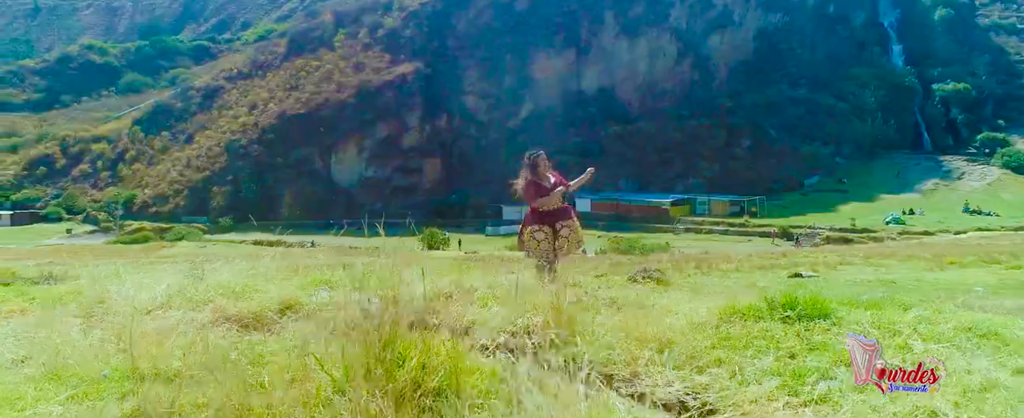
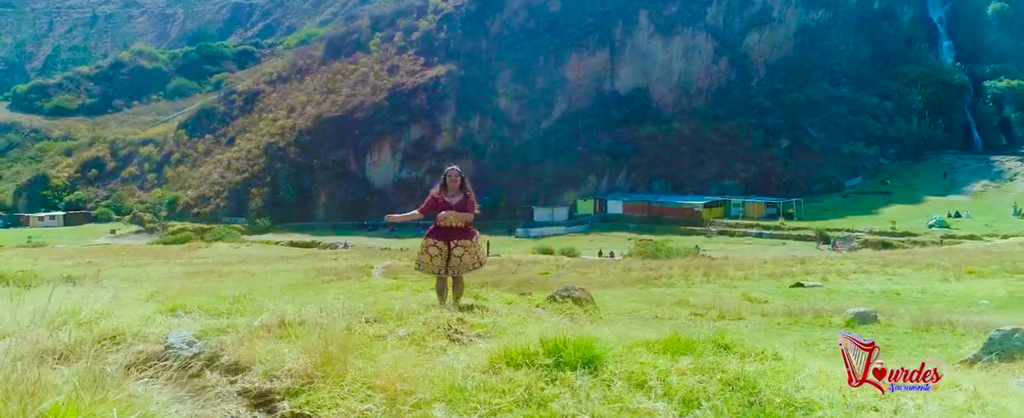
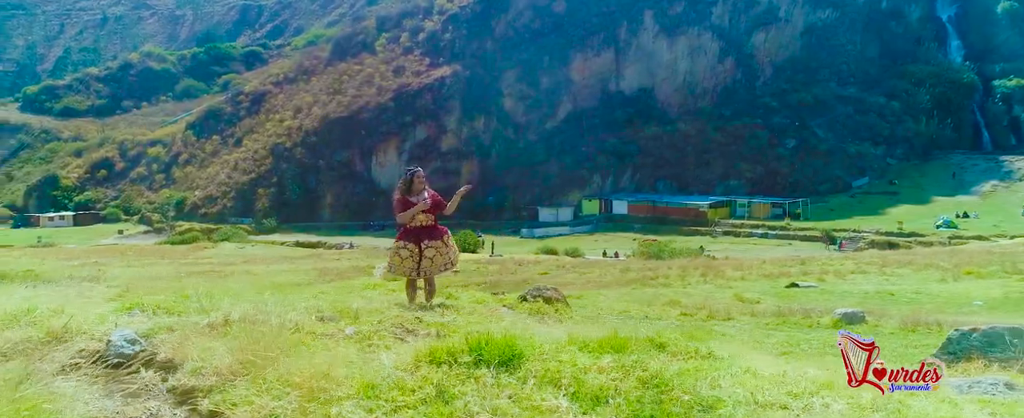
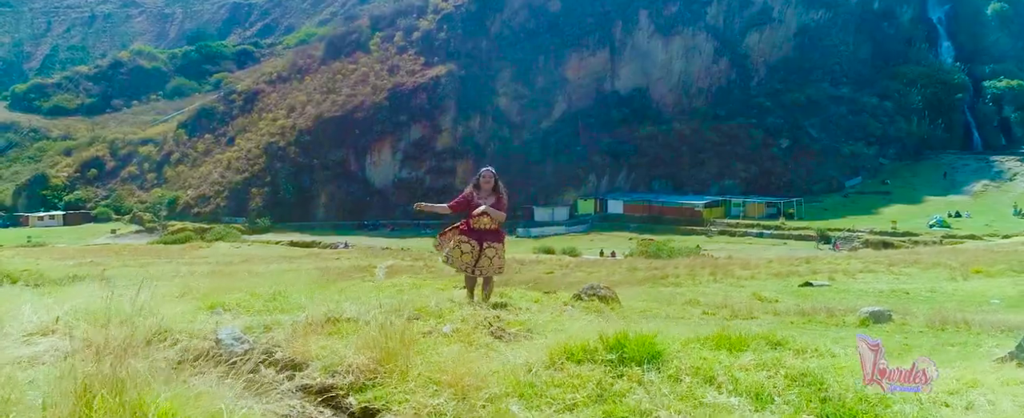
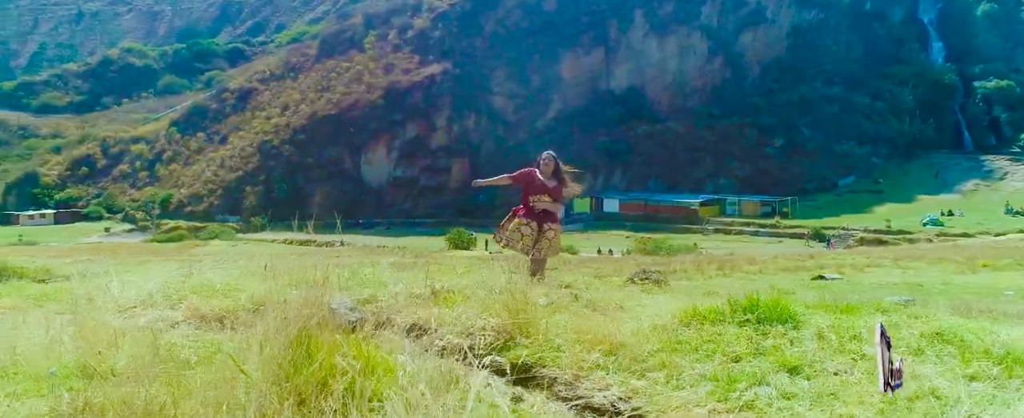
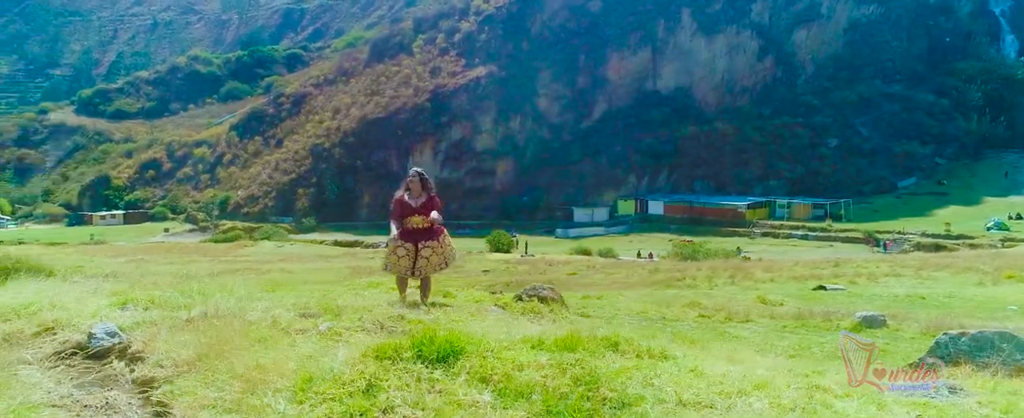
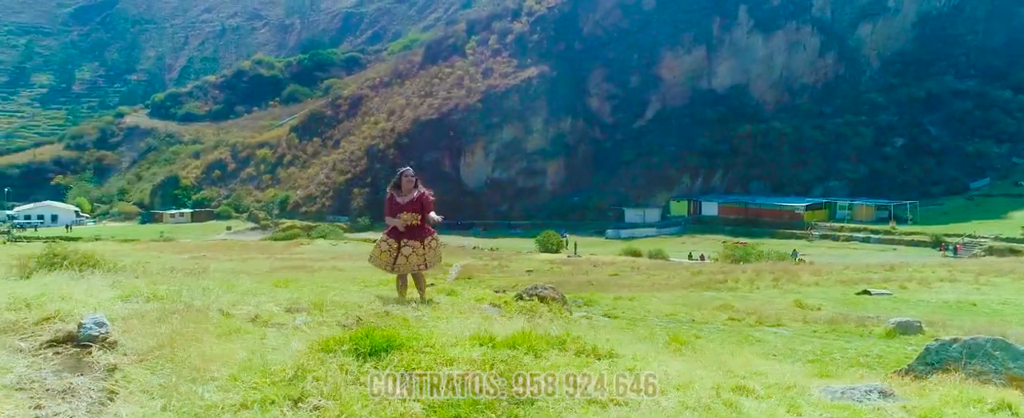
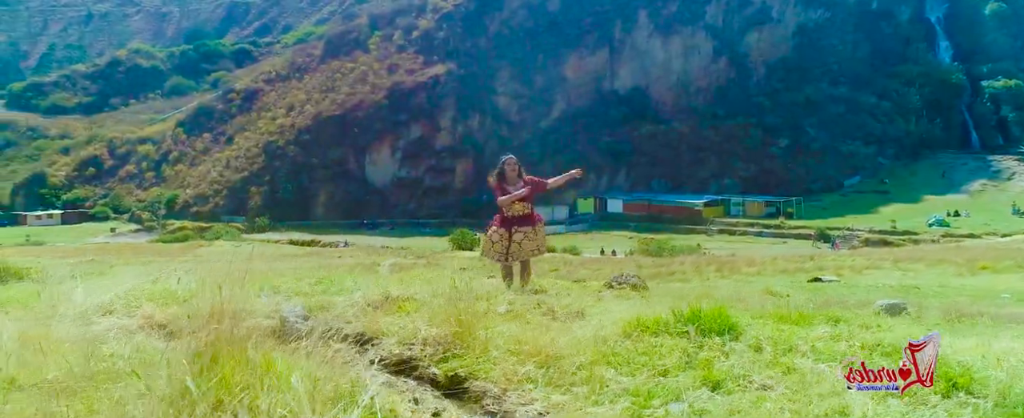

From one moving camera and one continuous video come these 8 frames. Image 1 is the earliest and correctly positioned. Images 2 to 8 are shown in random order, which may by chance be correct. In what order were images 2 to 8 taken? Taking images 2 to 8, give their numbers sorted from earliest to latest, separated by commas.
5, 8, 4, 2, 3, 6, 7
